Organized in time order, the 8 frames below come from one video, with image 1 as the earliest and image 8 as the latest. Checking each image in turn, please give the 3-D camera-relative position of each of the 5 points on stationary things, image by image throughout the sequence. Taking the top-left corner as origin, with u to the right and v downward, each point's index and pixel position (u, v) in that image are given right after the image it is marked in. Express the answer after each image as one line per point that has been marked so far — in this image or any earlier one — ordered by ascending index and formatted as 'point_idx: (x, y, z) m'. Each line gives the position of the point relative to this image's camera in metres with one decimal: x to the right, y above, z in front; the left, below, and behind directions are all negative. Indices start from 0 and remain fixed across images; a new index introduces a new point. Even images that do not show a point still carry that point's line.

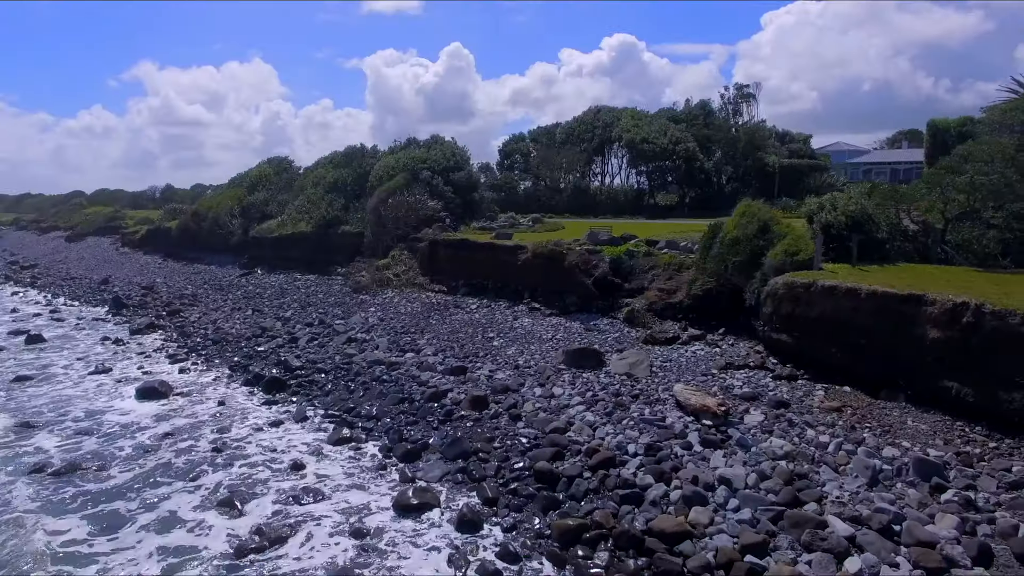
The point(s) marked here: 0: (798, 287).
0: (+8.7, 0.0, +19.7) m
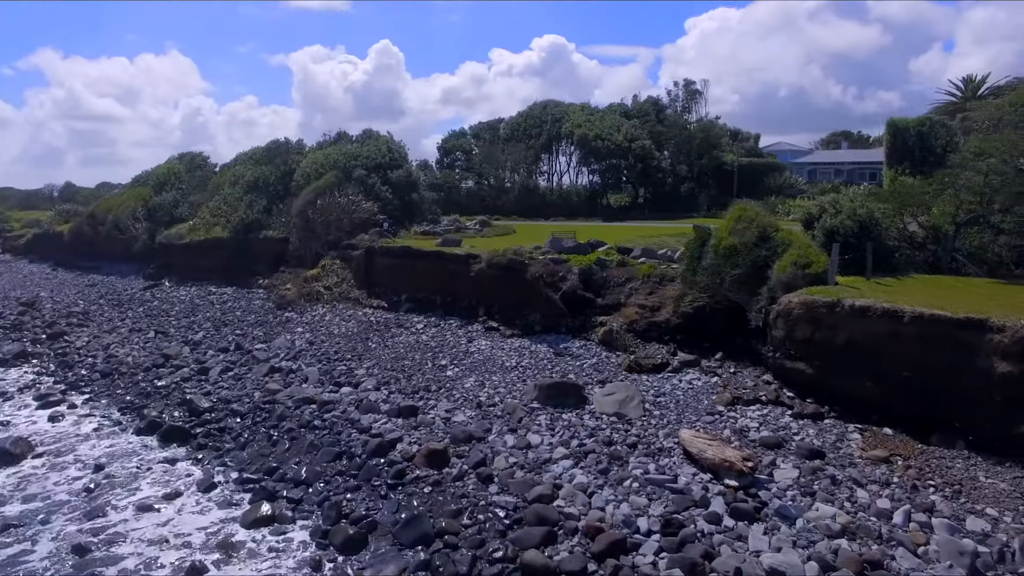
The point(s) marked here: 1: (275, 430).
0: (+7.8, -0.5, +16.6) m
1: (-6.7, -4.0, +18.6) m
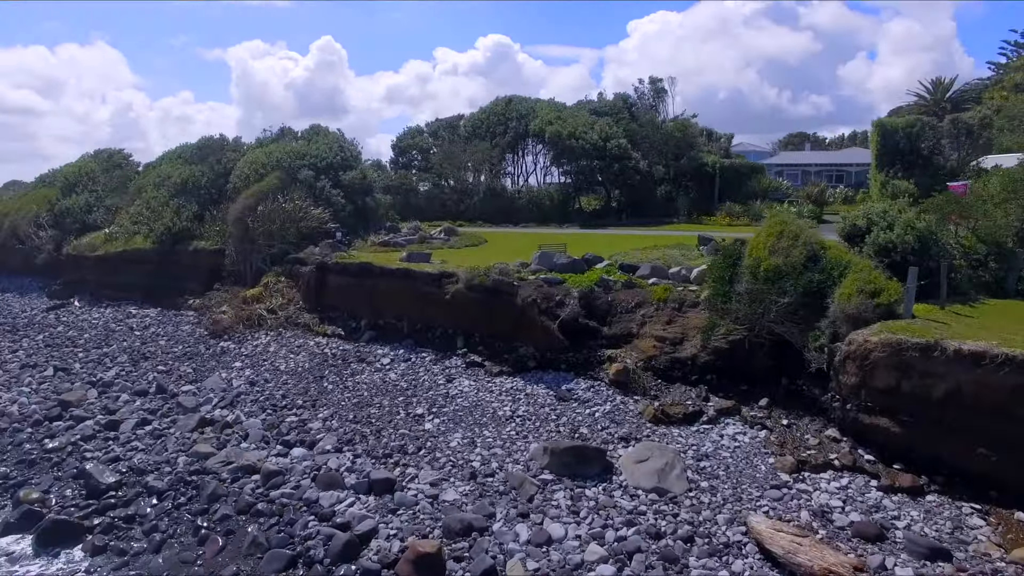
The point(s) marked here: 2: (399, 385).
0: (+8.0, -1.3, +13.2) m
1: (-6.6, -4.9, +14.0) m
2: (-3.4, -2.9, +19.7) m
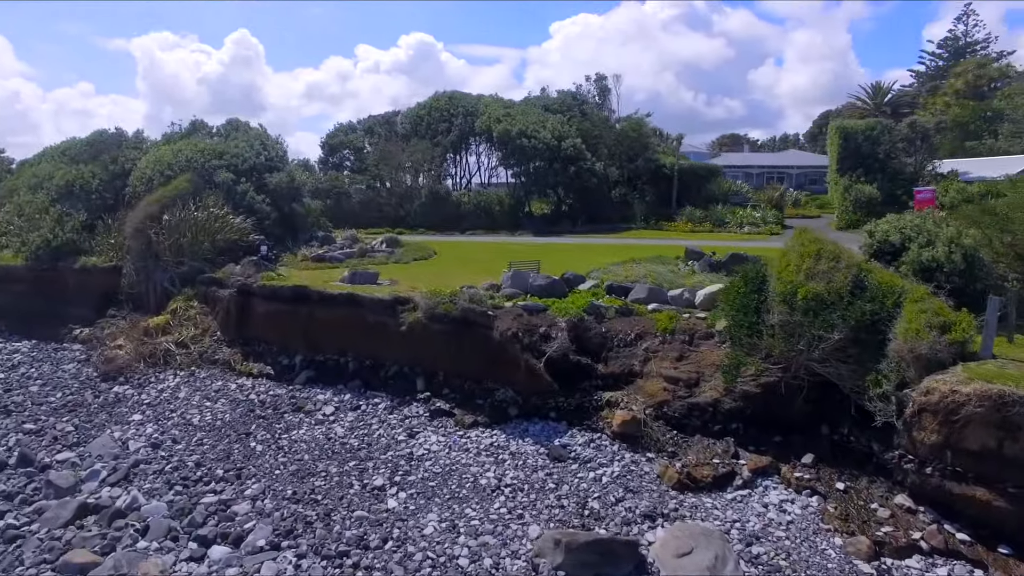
0: (+8.1, -1.9, +10.6) m
1: (-6.4, -5.8, +9.7) m
2: (-3.9, -3.7, +15.7) m
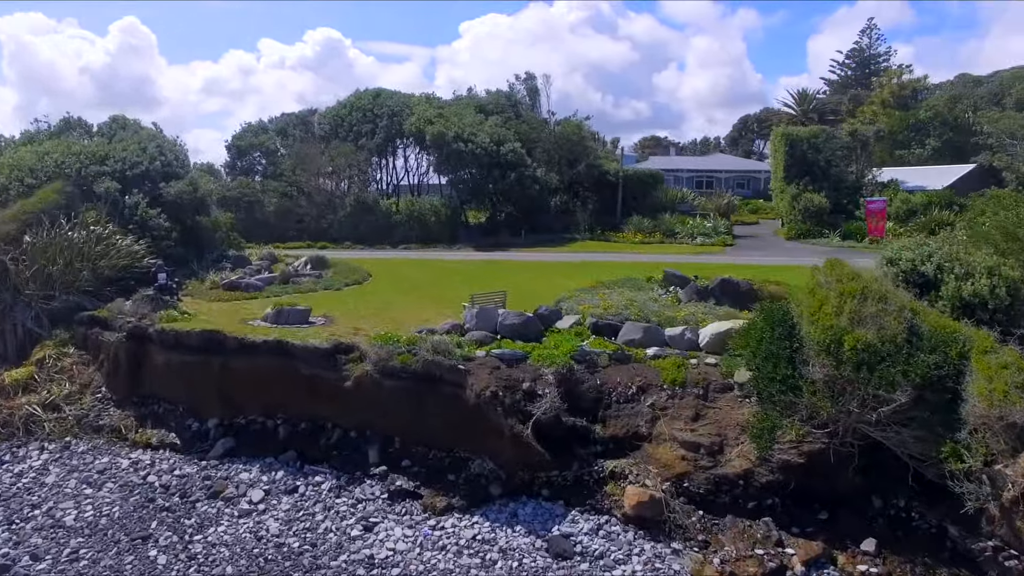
0: (+8.4, -2.7, +8.6) m
1: (-5.8, -6.9, +5.8) m
2: (-4.2, -4.8, +12.1) m
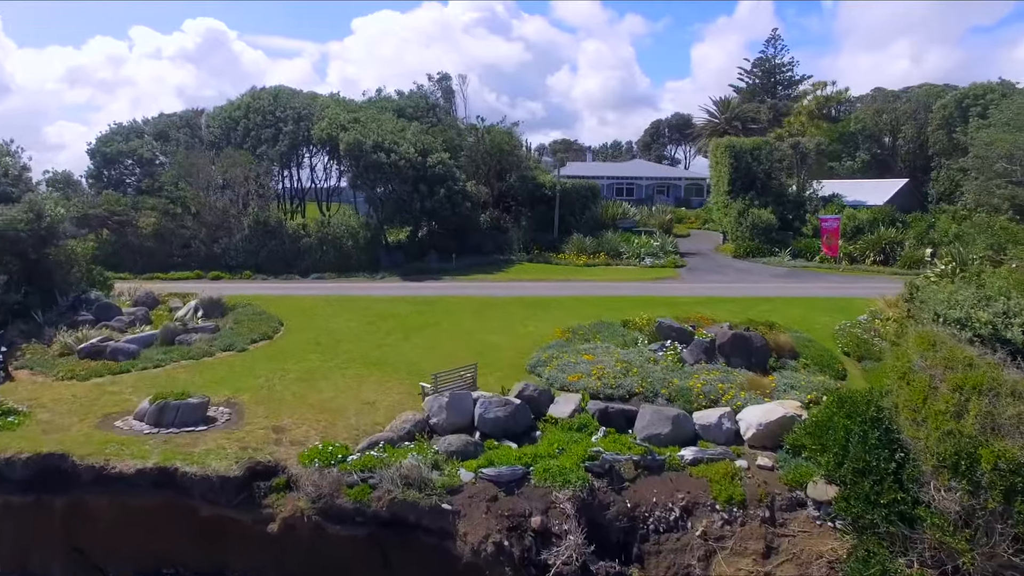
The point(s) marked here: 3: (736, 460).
0: (+9.1, -3.9, +5.9) m
1: (-4.4, -8.4, +1.1) m
2: (-3.8, -6.3, +7.5) m
3: (+3.8, -2.8, +10.9) m
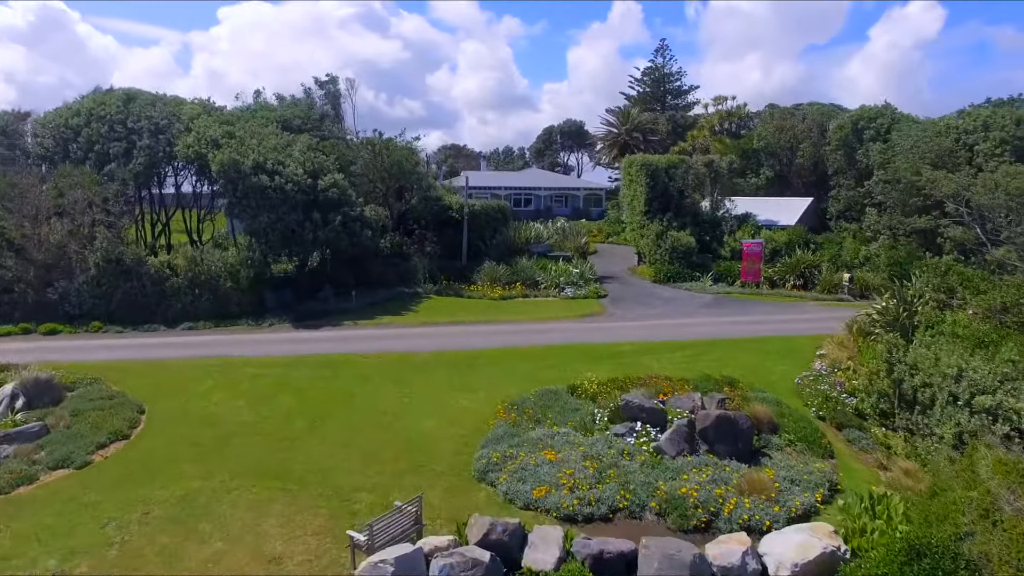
0: (+9.7, -5.2, +4.5) m
1: (-2.7, -10.2, -2.6) m
2: (-3.2, -8.0, +3.8) m
3: (+3.5, -4.3, +8.4) m
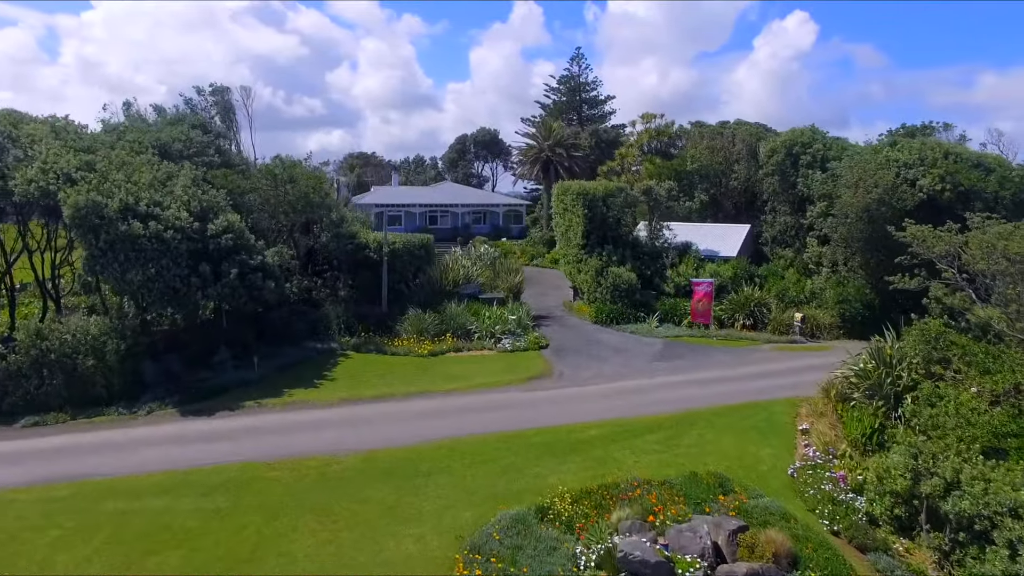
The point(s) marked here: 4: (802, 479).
0: (+10.4, -7.0, +2.5) m
1: (-0.8, -12.2, -6.2) m
2: (-2.2, -10.1, +0.1) m
3: (+3.7, -6.3, +5.6) m
4: (+6.7, -4.4, +15.0) m
